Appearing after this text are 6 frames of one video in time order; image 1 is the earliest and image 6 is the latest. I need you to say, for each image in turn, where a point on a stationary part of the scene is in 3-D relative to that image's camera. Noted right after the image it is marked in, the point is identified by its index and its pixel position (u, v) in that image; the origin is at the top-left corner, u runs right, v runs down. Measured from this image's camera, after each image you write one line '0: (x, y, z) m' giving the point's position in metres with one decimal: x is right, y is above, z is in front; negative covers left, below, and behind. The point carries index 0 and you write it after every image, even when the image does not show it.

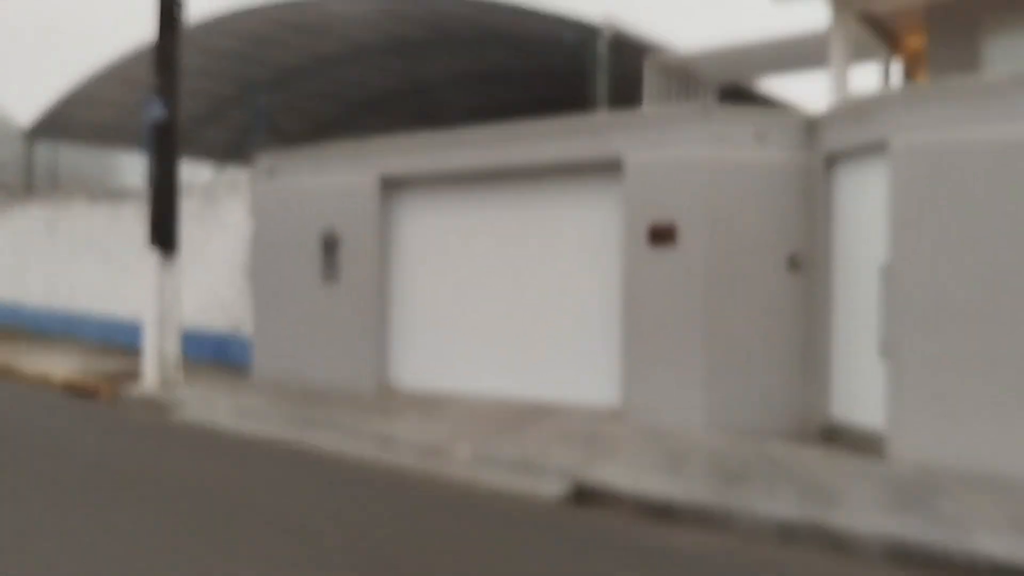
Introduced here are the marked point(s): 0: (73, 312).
0: (-7.2, -0.4, +14.7) m
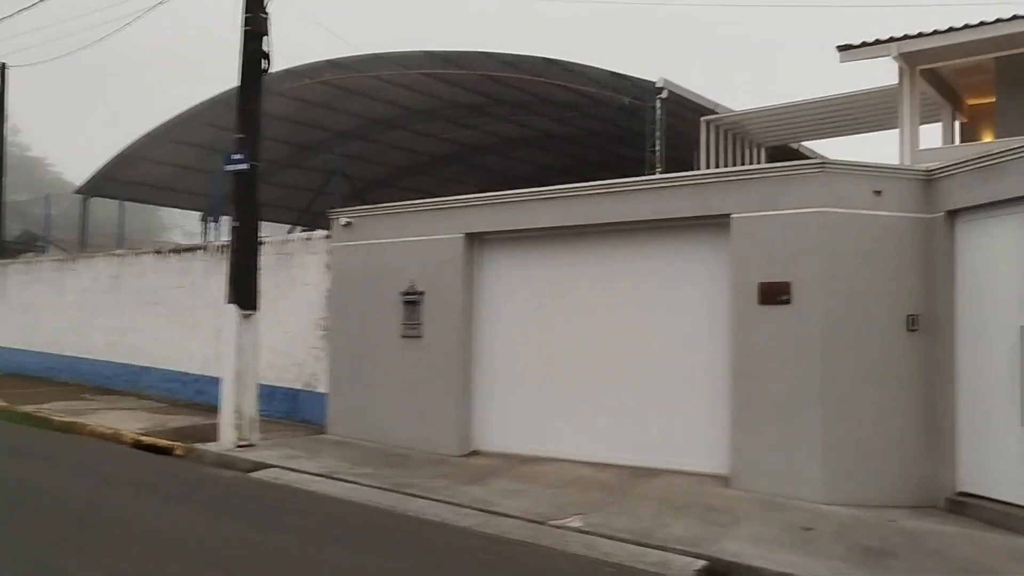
0: (-6.0, -1.3, +14.4) m
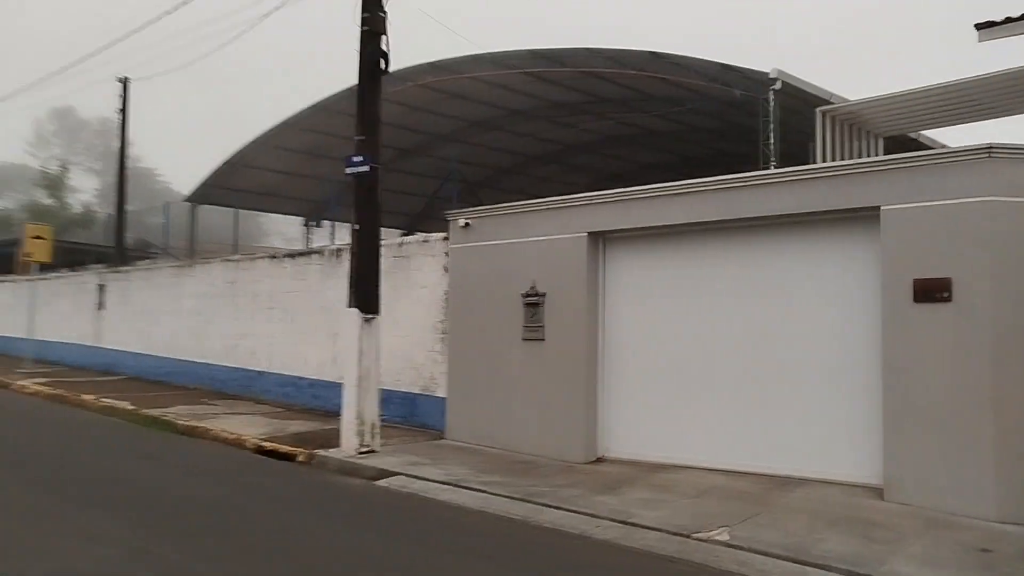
0: (-4.2, -1.3, +14.6) m
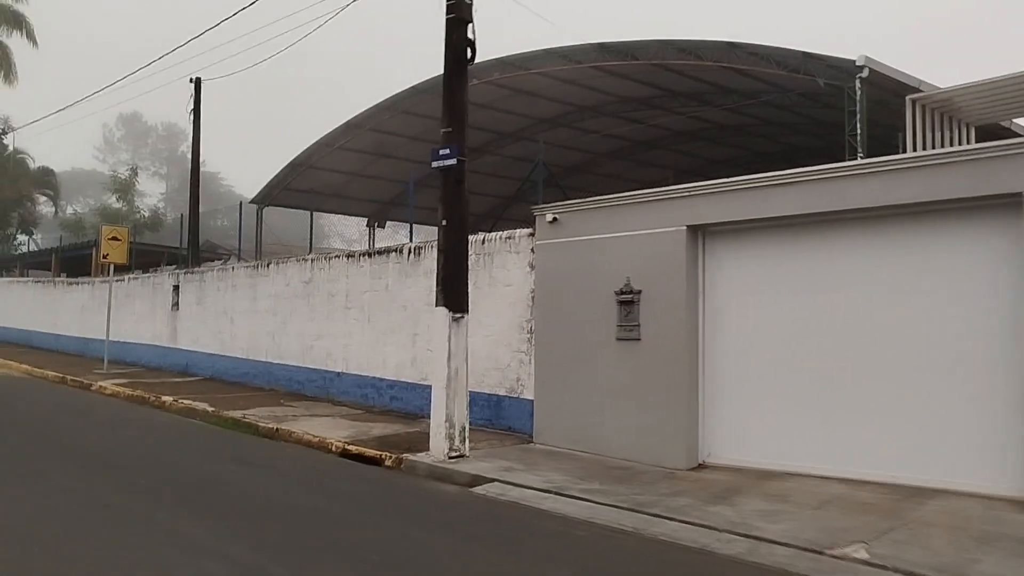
0: (-2.9, -1.3, +14.3) m
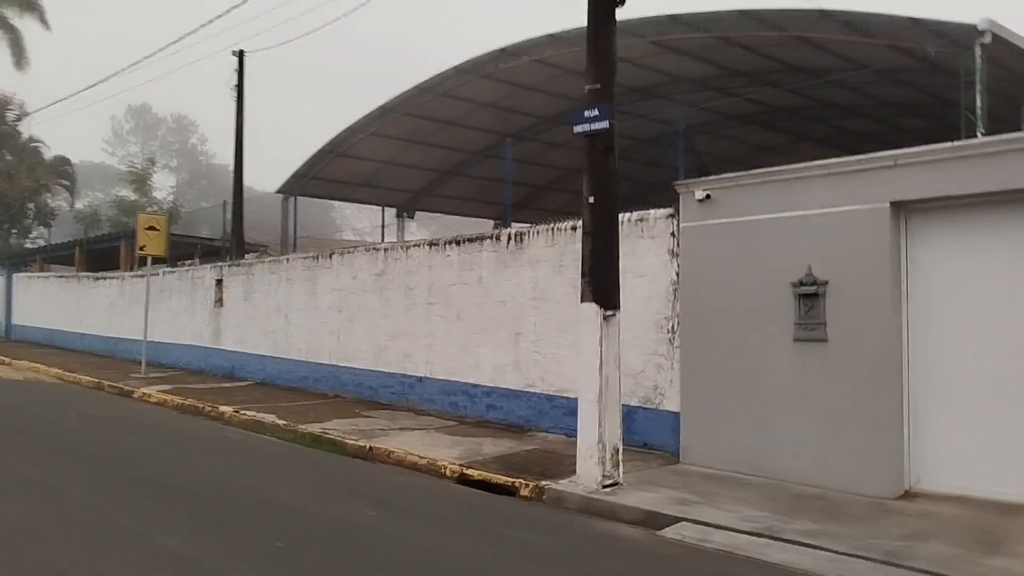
0: (-1.4, -1.2, +12.6) m
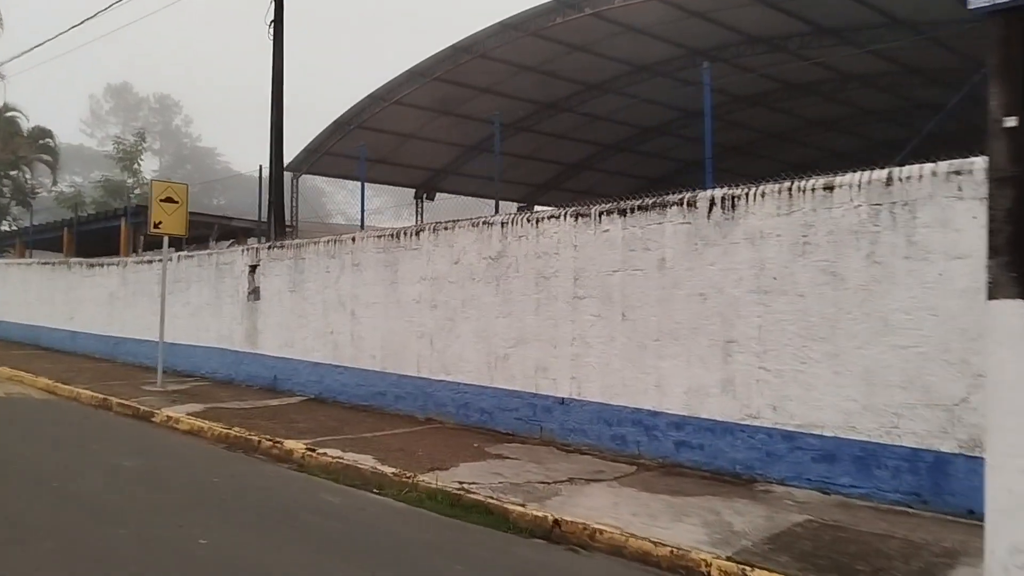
0: (+0.3, -1.1, +9.2) m
